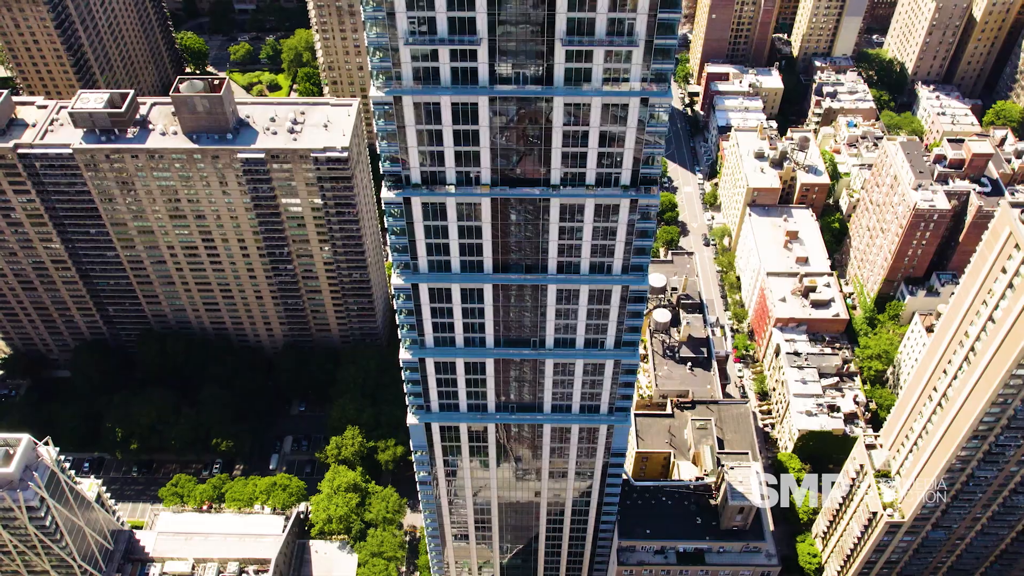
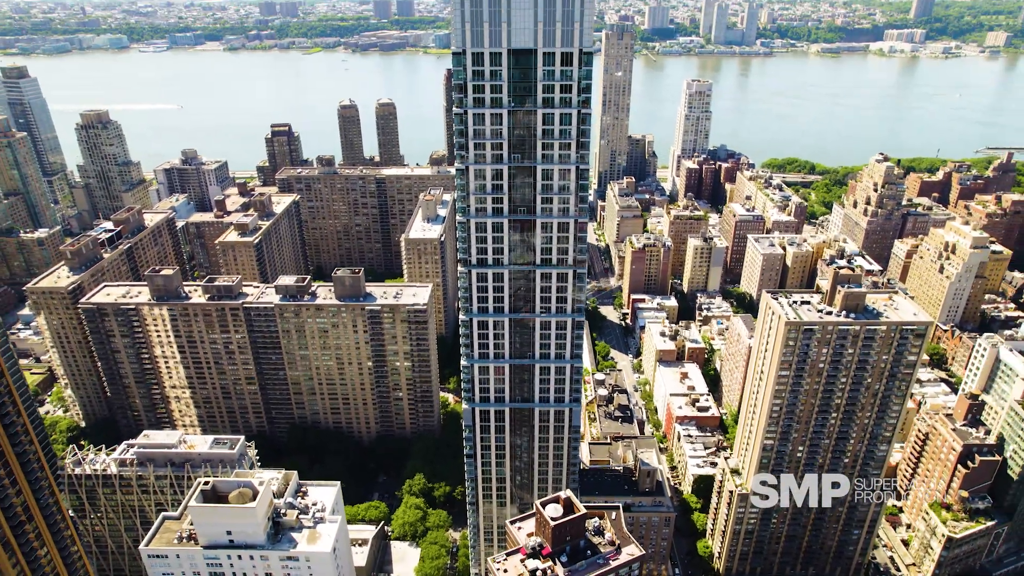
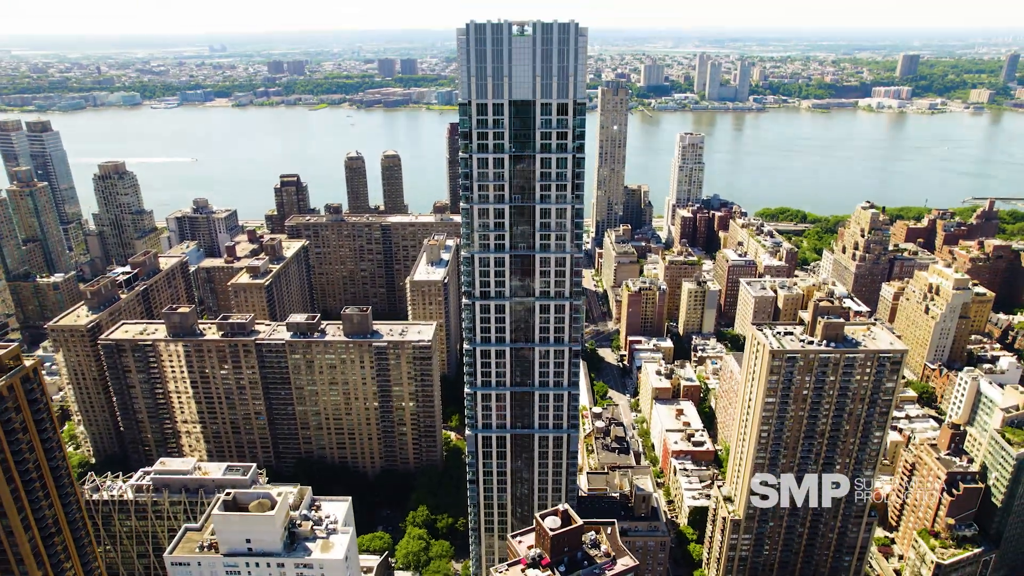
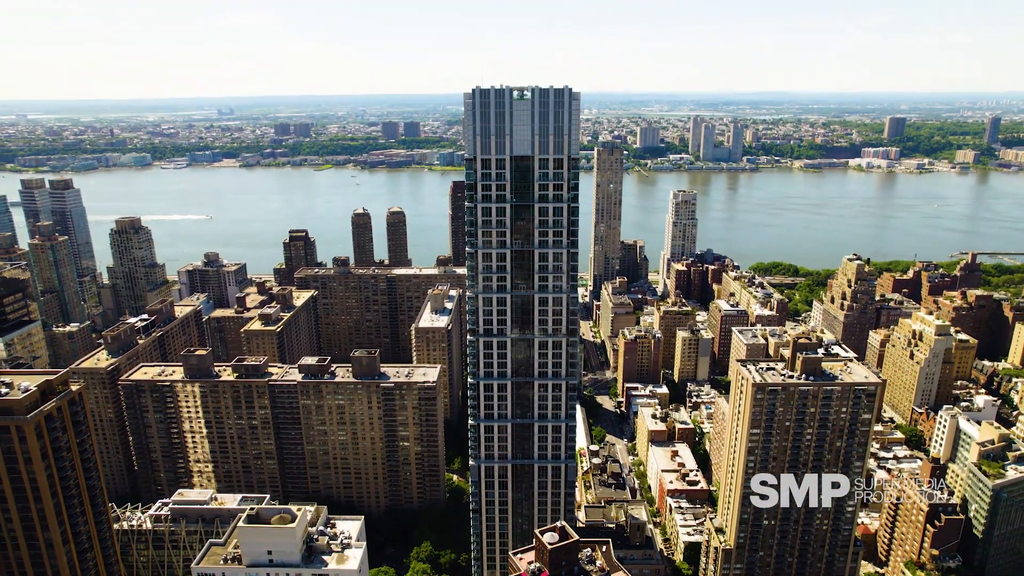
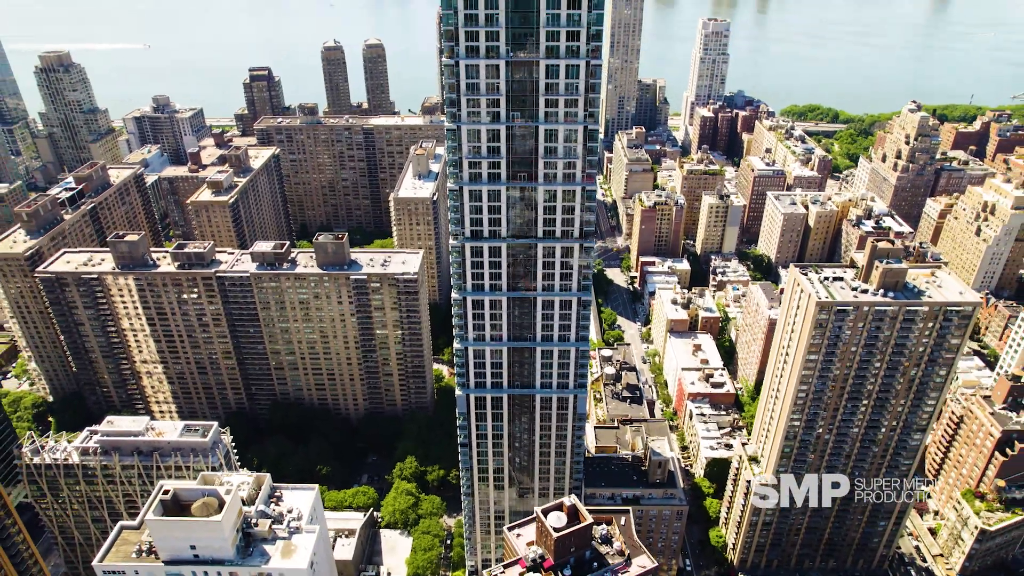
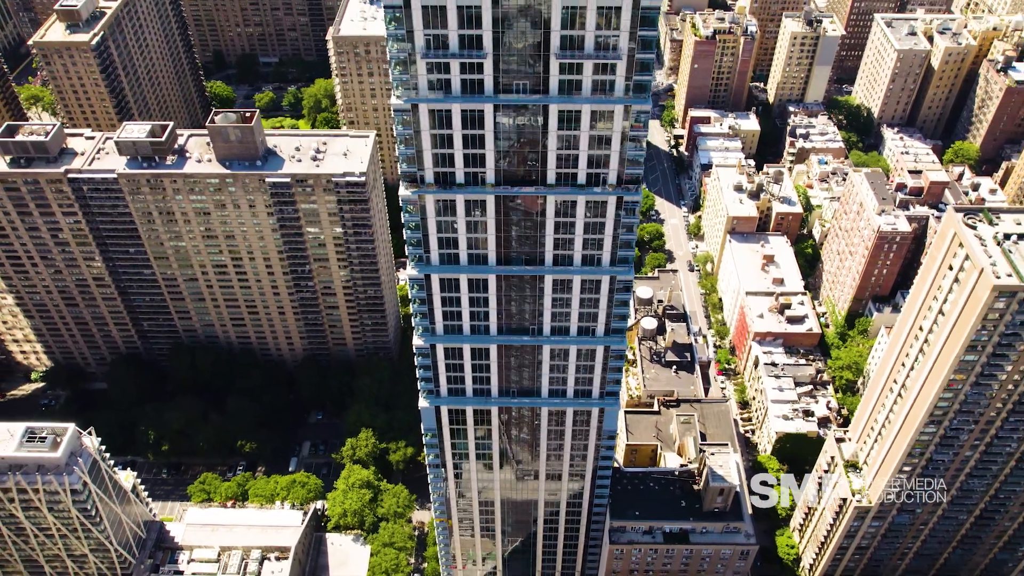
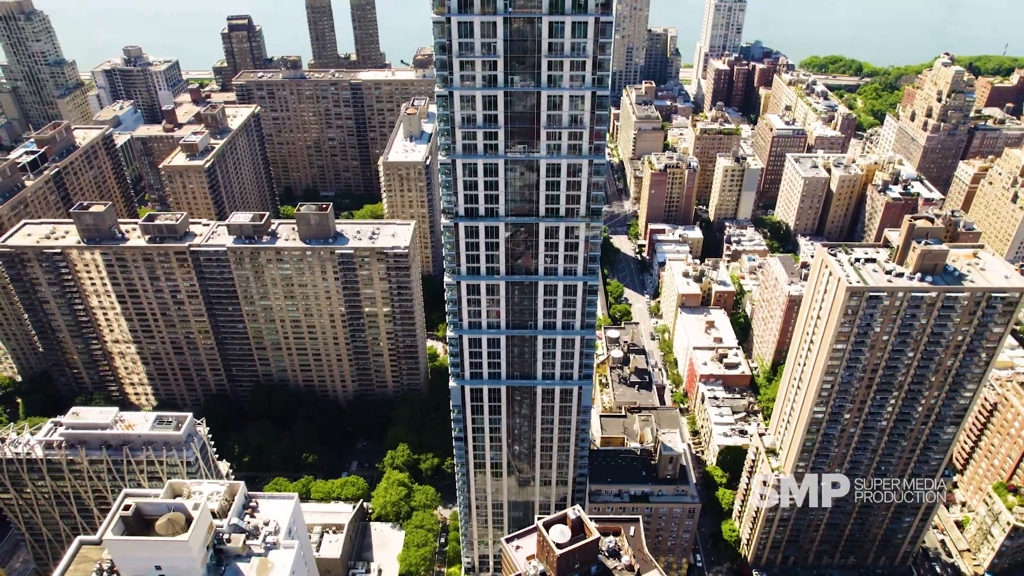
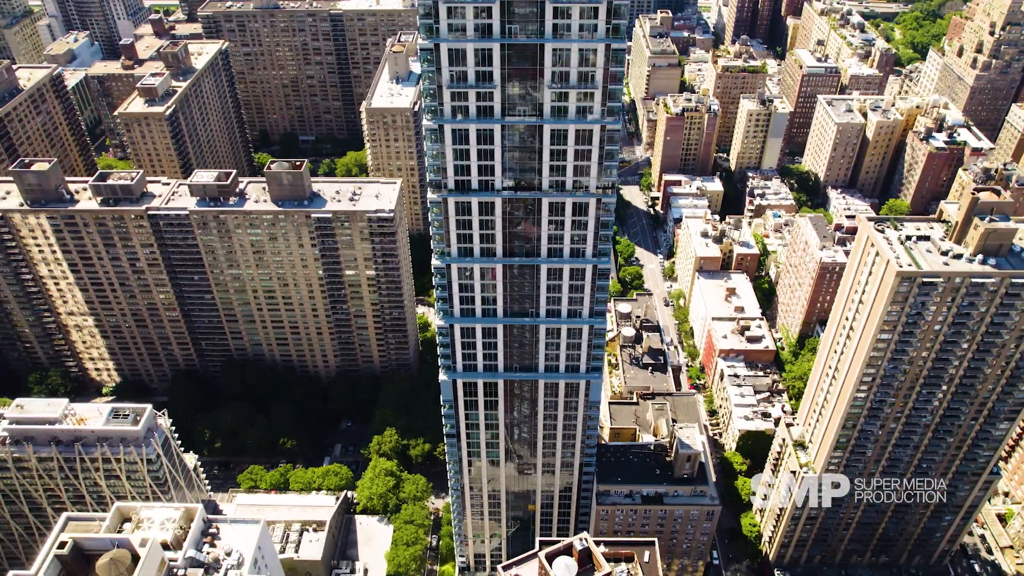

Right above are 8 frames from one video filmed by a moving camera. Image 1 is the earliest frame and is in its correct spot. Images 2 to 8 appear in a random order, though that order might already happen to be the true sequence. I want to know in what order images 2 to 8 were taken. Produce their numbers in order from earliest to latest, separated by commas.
6, 8, 7, 5, 2, 3, 4
